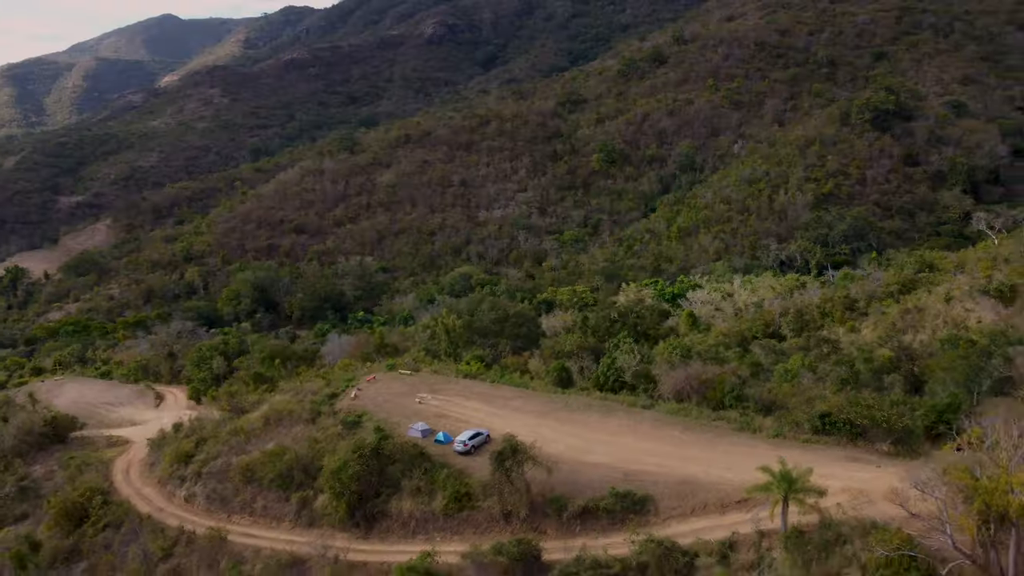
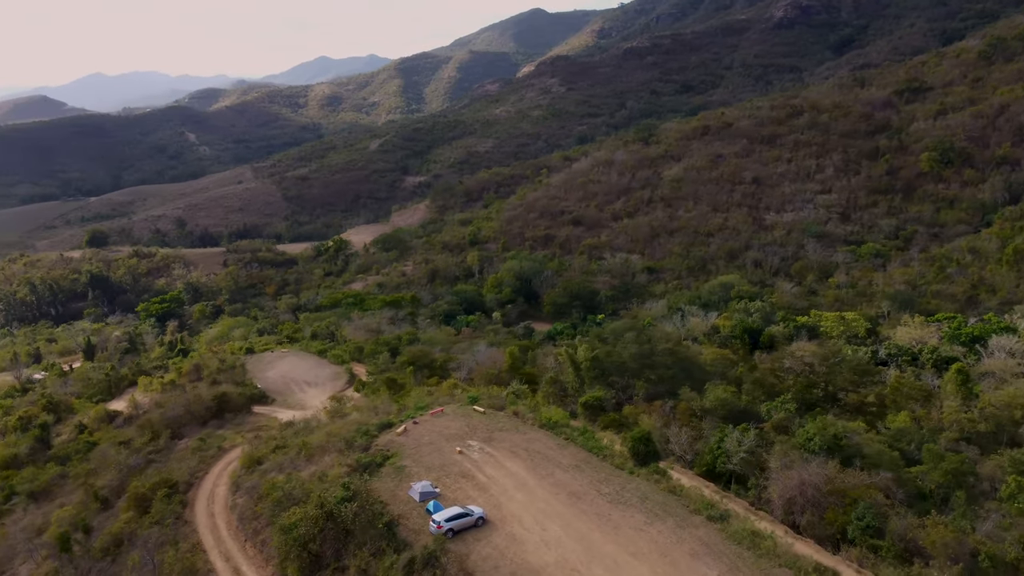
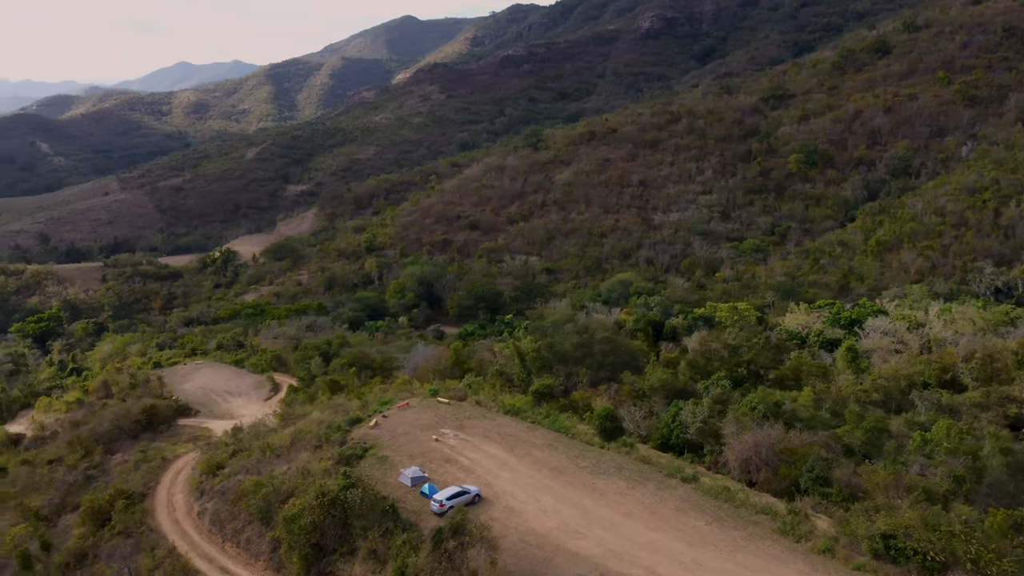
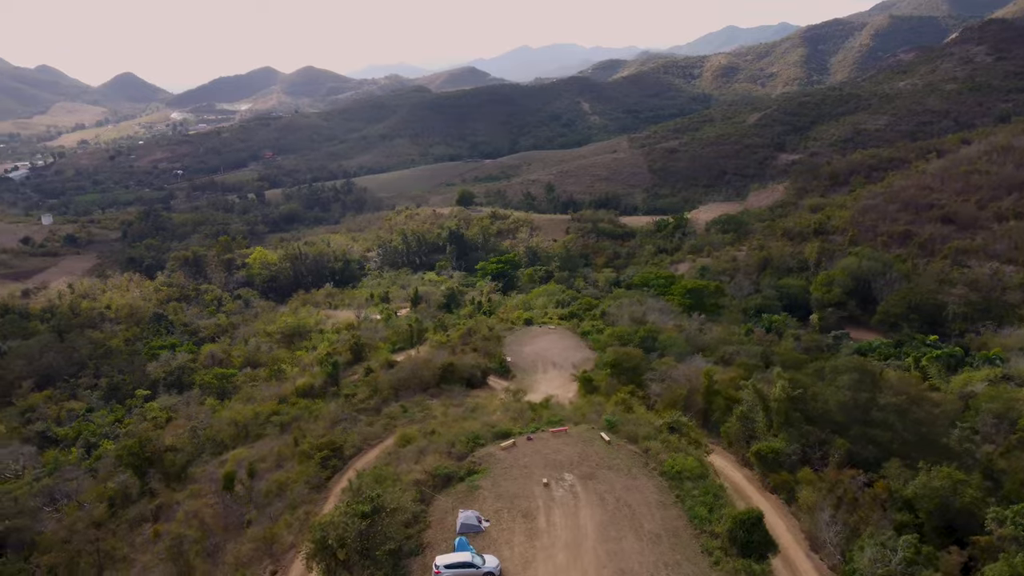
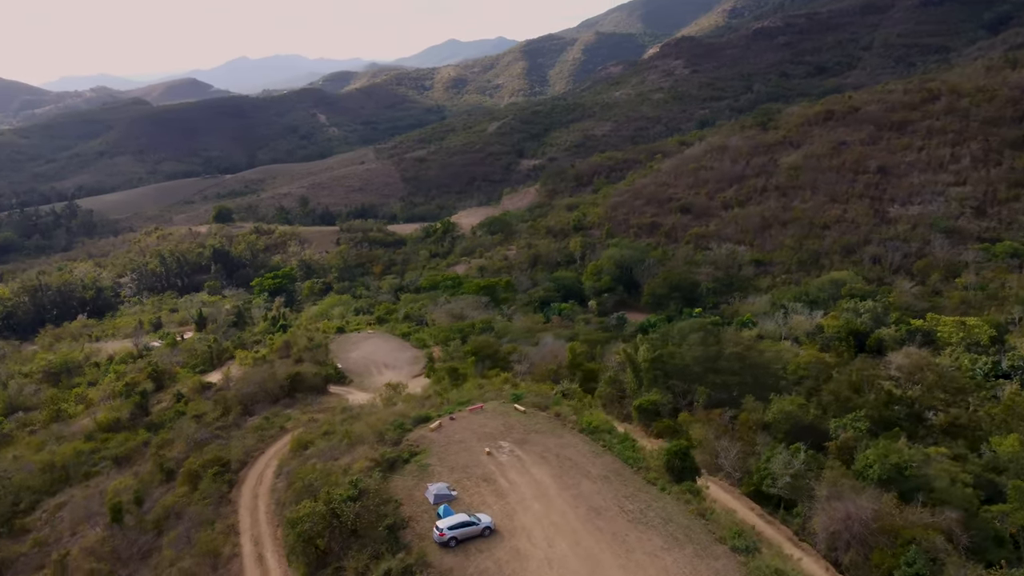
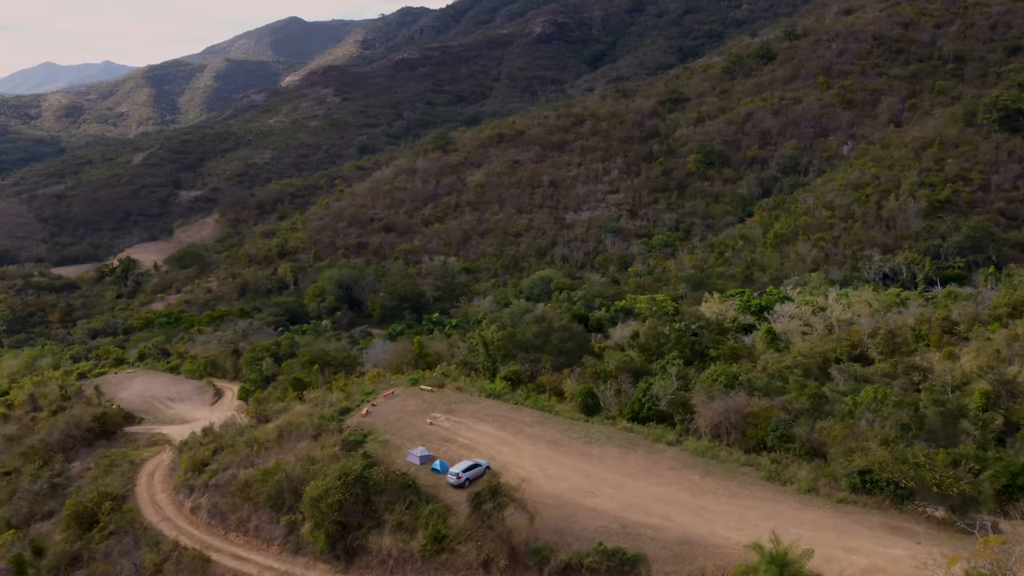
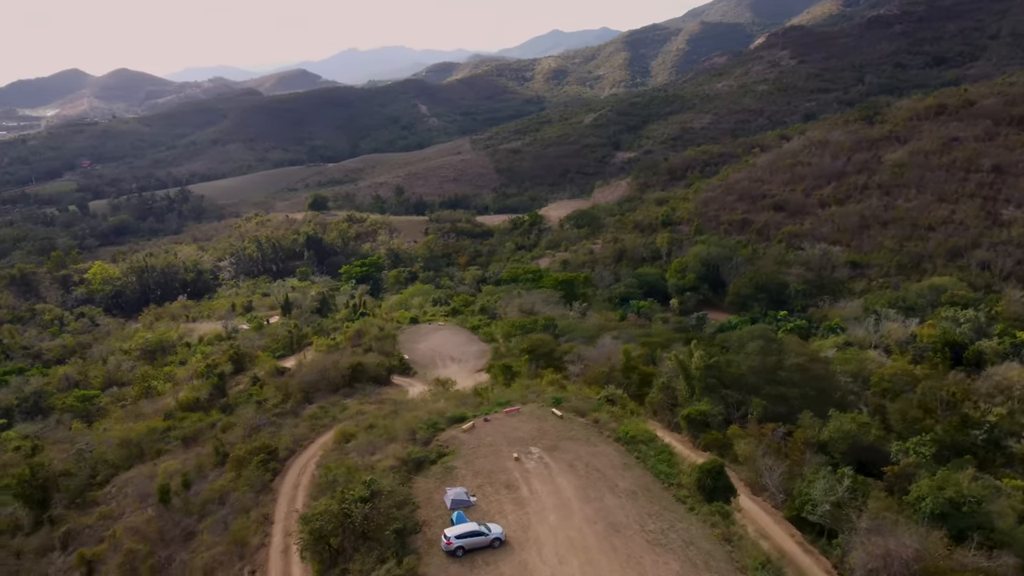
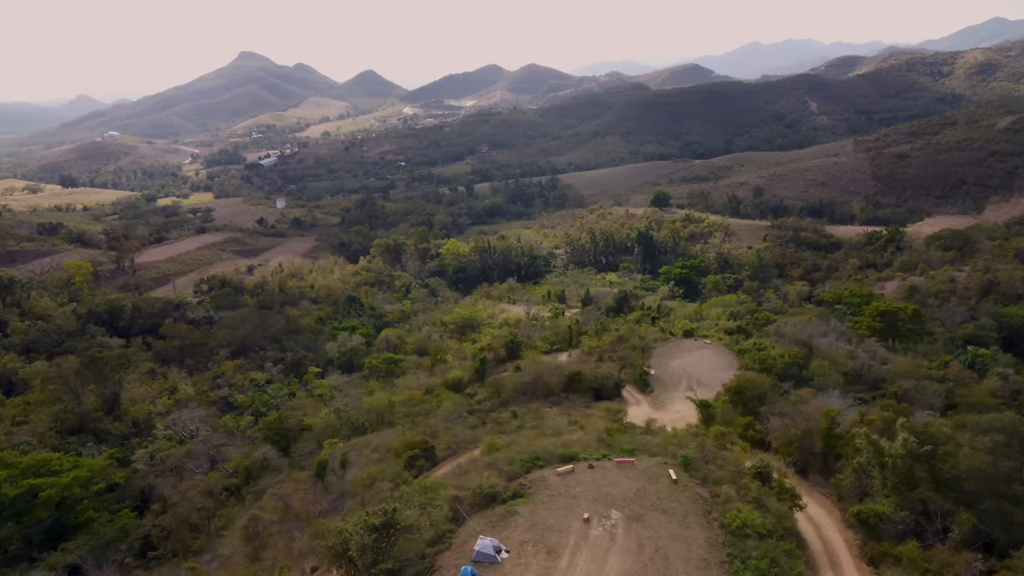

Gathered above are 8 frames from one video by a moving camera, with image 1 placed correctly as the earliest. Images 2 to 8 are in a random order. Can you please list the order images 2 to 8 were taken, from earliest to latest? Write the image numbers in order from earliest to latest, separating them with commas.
6, 3, 2, 5, 7, 4, 8
